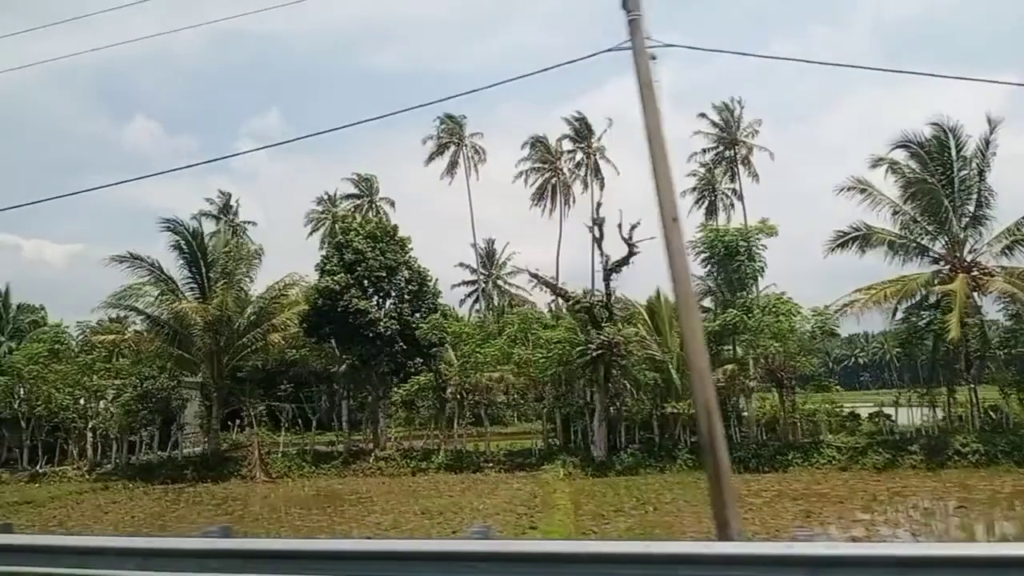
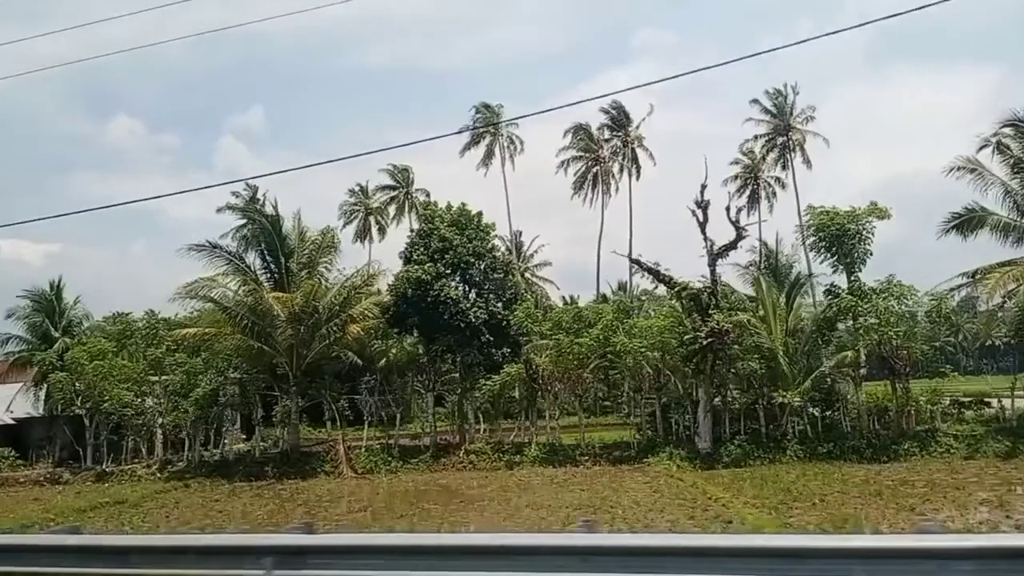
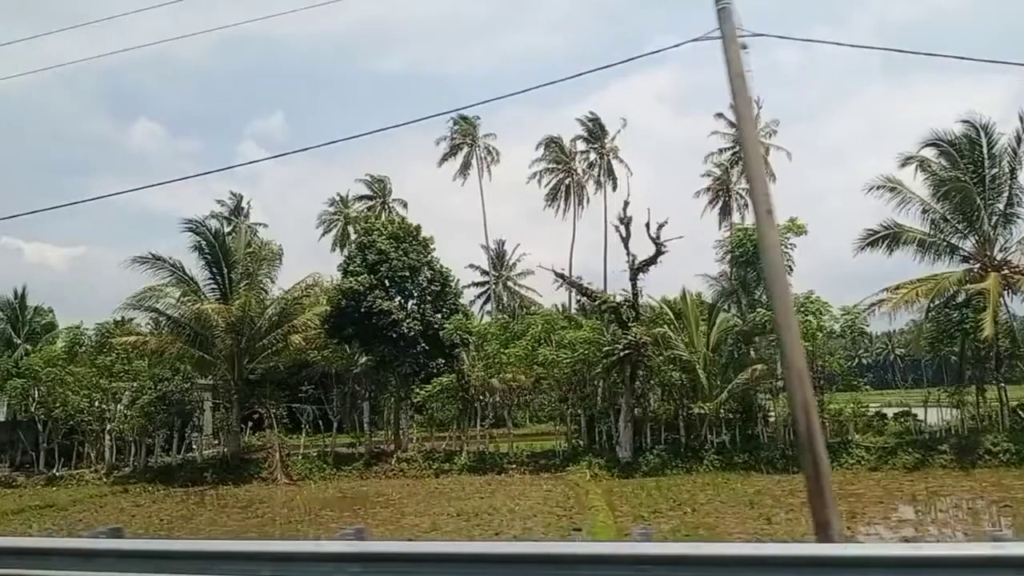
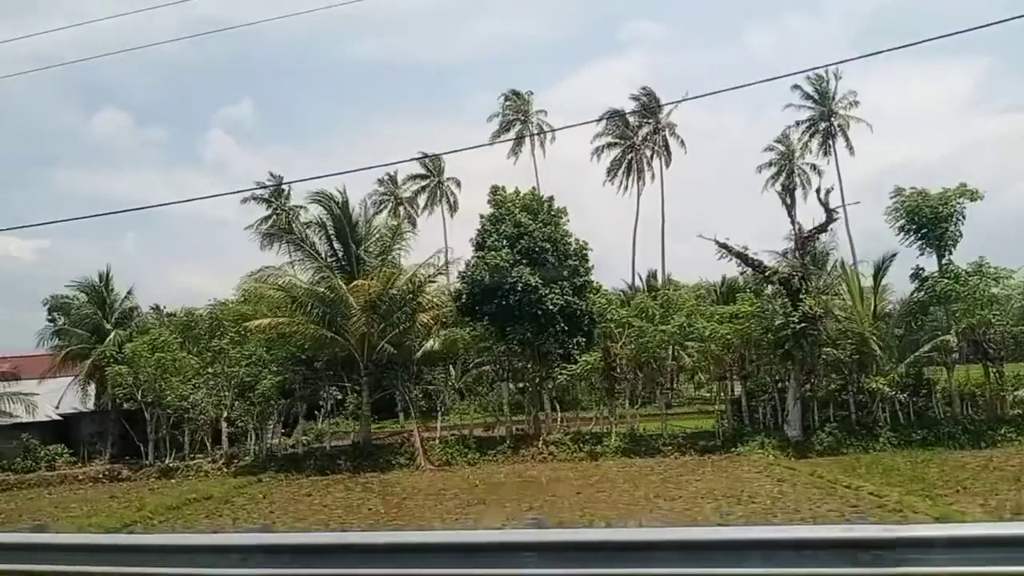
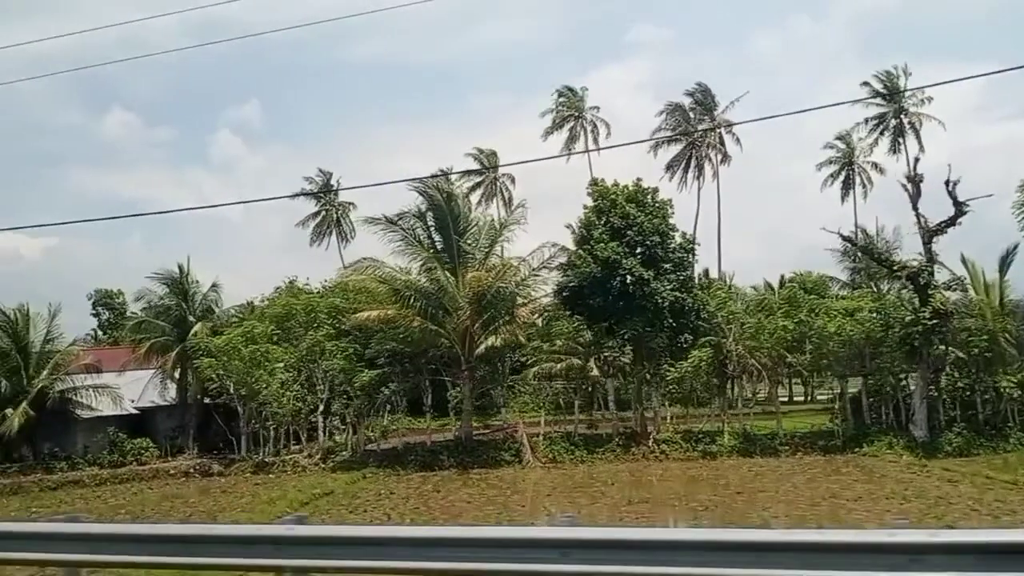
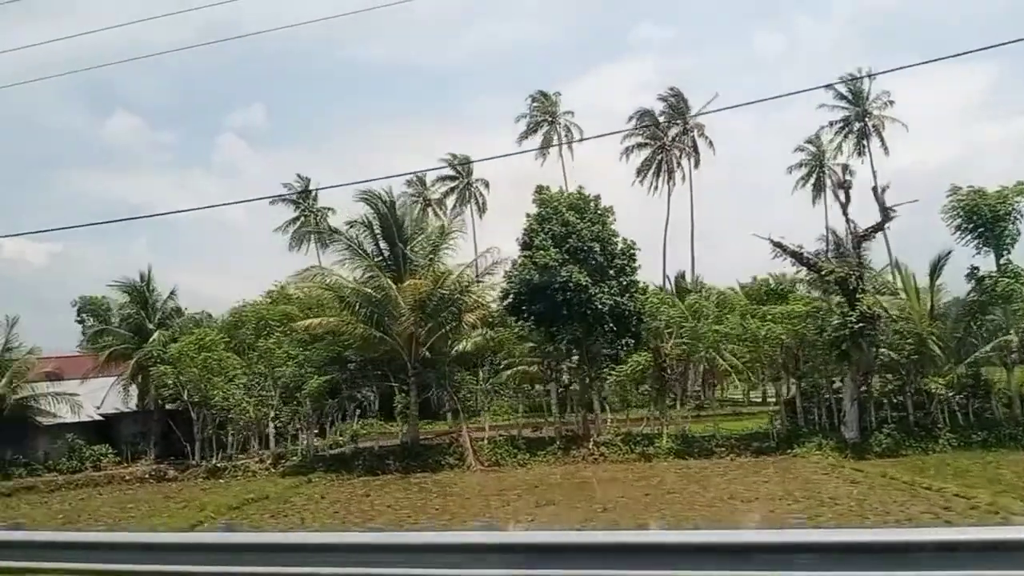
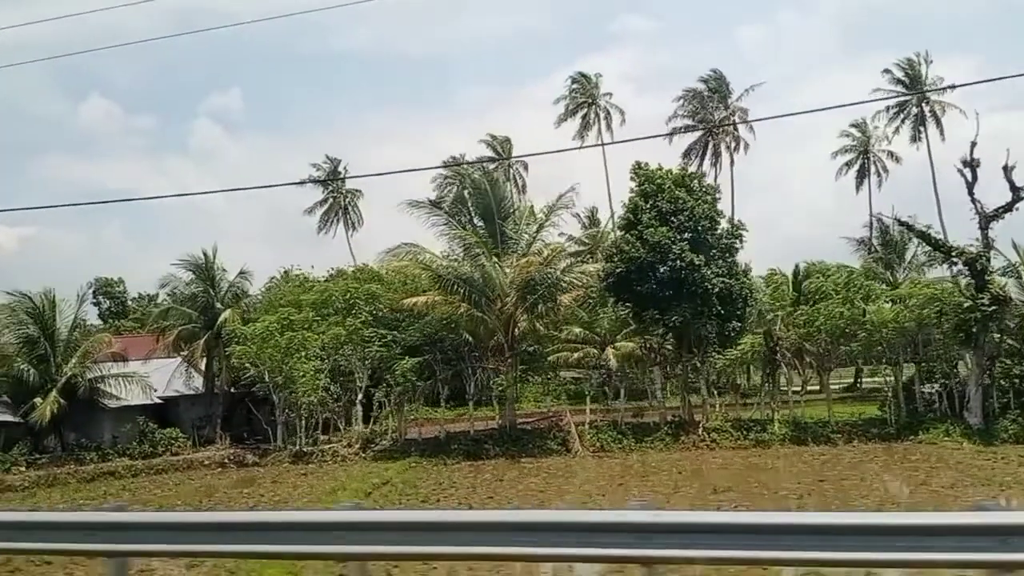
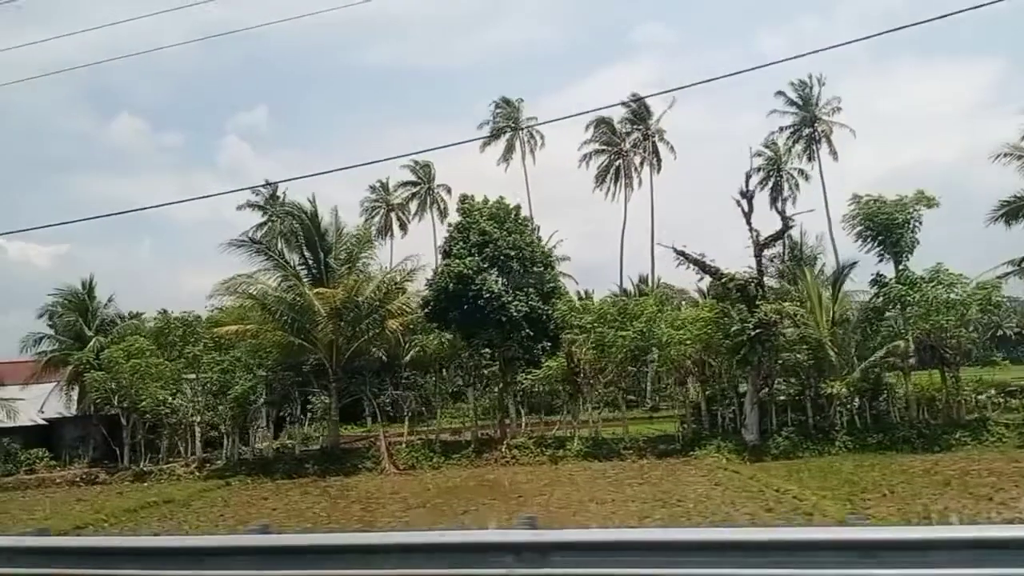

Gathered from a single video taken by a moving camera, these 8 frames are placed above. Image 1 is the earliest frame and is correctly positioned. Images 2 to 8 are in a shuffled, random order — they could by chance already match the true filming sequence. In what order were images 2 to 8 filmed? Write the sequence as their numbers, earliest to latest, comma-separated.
3, 2, 8, 4, 6, 5, 7
